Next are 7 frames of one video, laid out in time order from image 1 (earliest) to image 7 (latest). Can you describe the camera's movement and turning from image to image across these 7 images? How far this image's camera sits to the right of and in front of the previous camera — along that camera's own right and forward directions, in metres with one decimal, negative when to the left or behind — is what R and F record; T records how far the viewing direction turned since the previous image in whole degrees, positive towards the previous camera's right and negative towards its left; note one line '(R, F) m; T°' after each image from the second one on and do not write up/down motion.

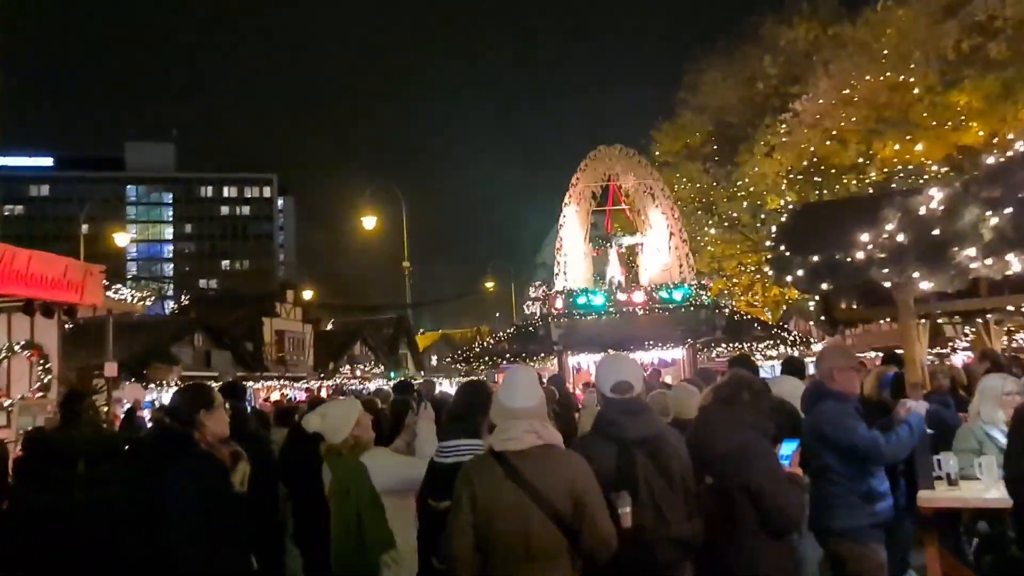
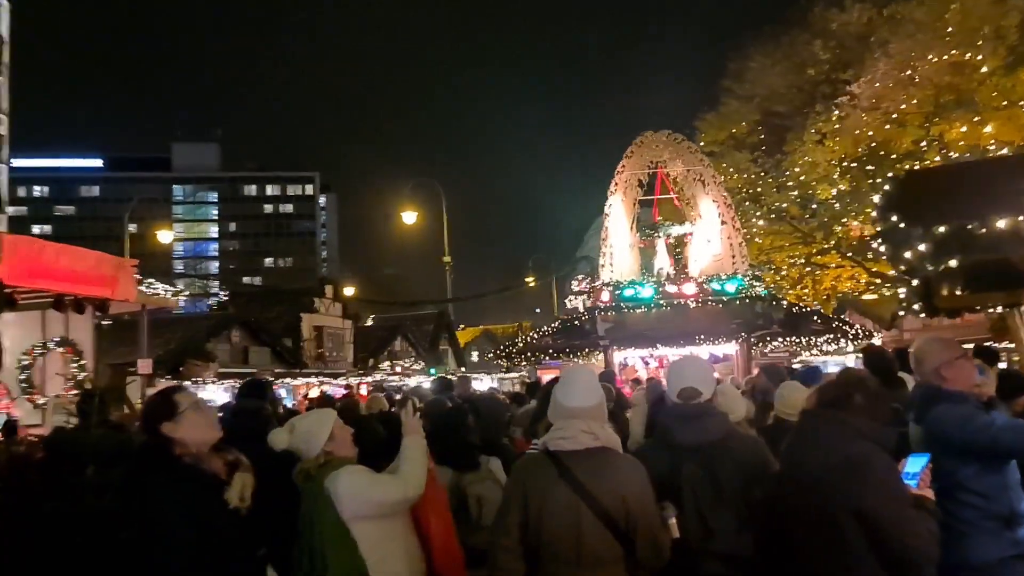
(0.0, +0.7) m; -2°
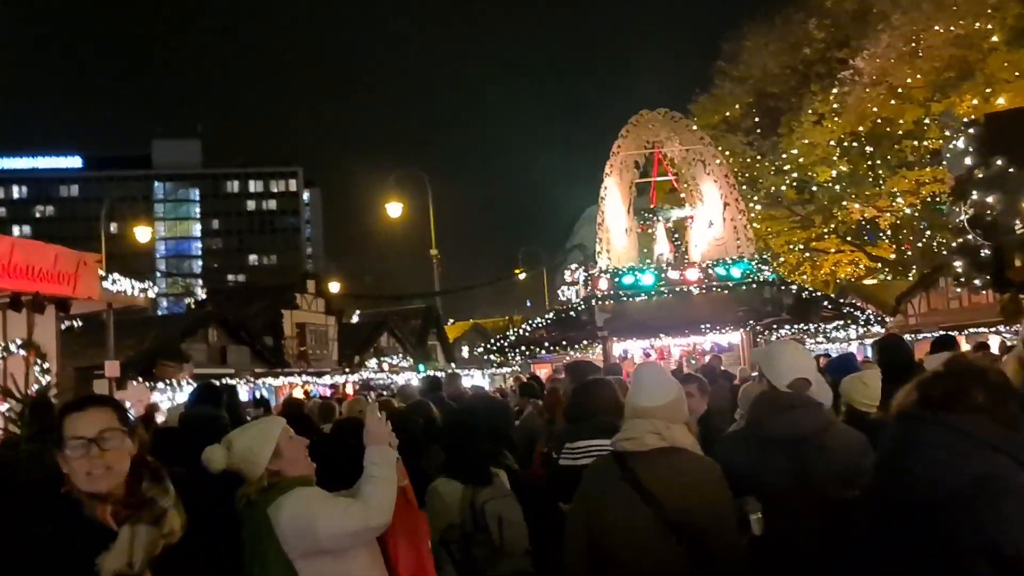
(-0.1, +1.0) m; +1°
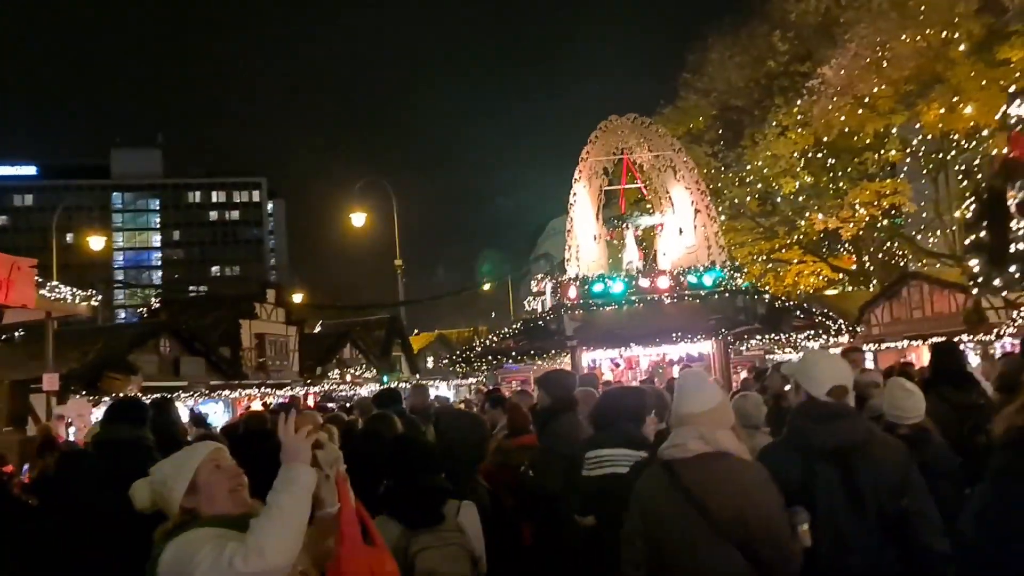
(0.0, +0.5) m; +2°
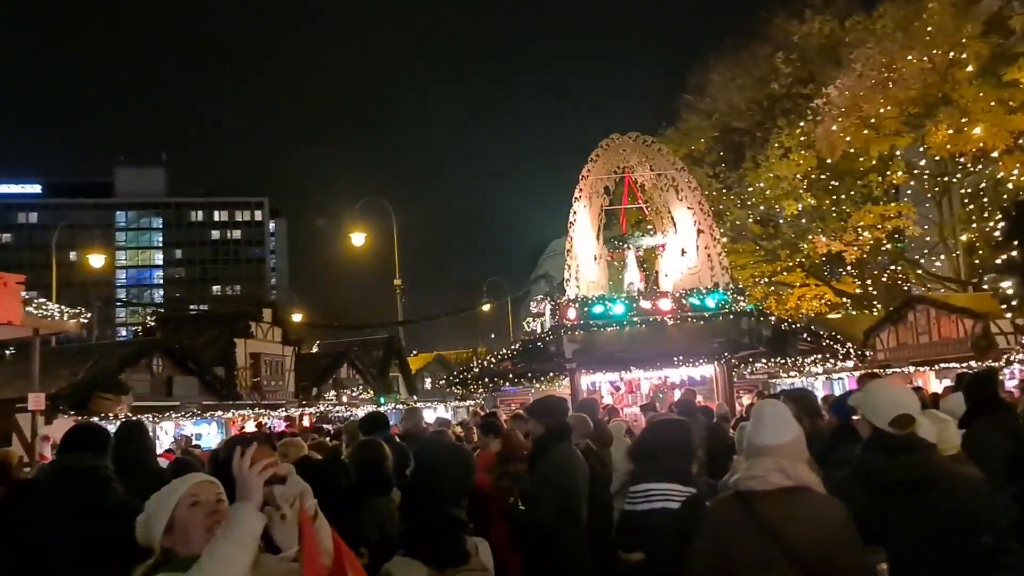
(0.0, +0.3) m; 0°
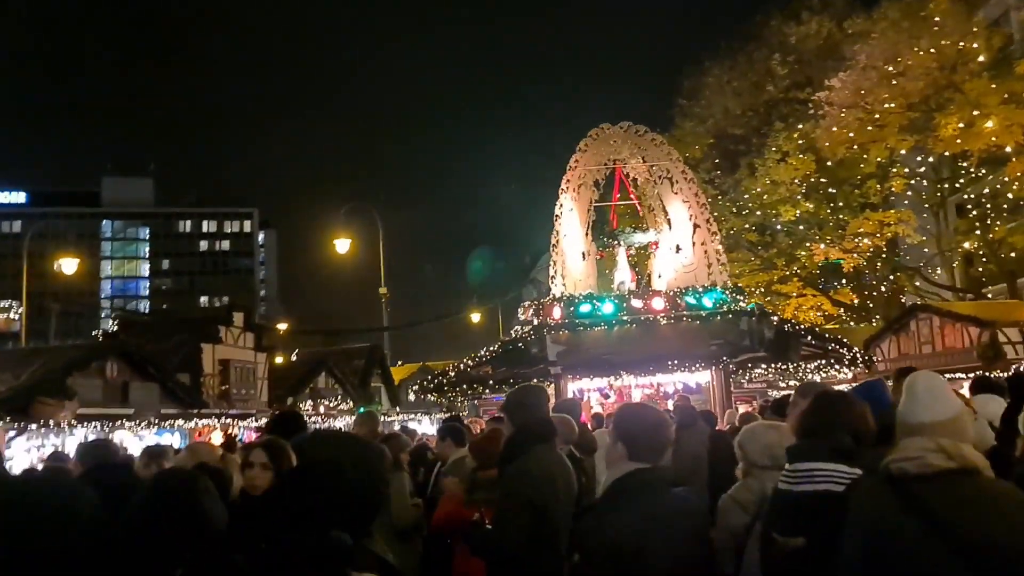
(+0.2, +1.2) m; 0°
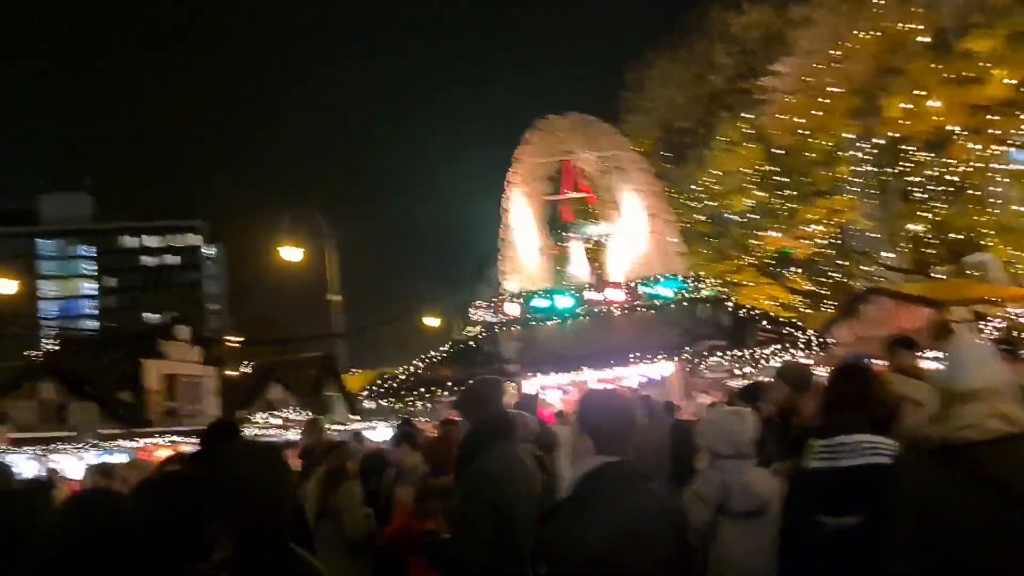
(0.0, +0.4) m; +3°
